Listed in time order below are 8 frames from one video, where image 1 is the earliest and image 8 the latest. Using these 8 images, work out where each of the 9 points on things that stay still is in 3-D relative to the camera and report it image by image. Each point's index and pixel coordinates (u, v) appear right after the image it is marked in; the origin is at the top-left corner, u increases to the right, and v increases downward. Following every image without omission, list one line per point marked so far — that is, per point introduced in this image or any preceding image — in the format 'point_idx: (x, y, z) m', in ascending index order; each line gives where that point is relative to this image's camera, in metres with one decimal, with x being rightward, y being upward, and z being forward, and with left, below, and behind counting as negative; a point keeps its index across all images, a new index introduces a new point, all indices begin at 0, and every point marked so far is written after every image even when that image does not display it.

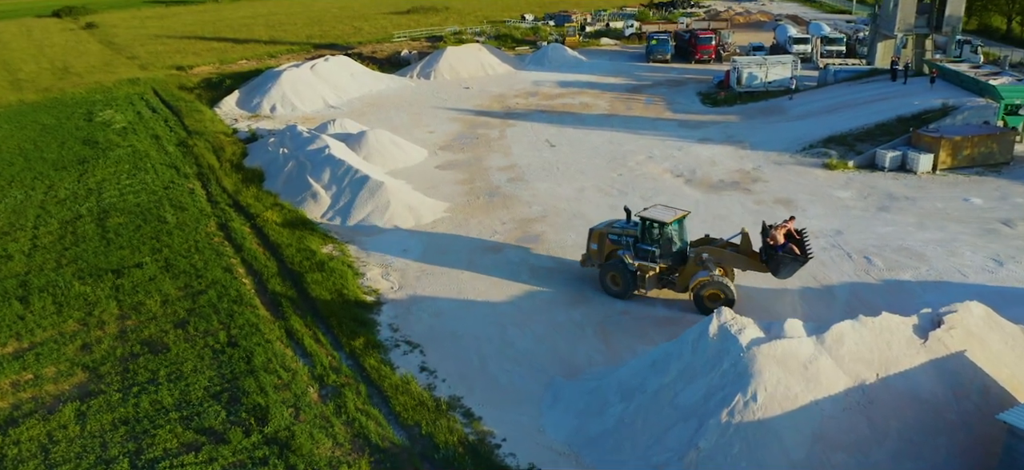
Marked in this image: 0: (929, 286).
0: (+9.5, -1.2, +17.8) m
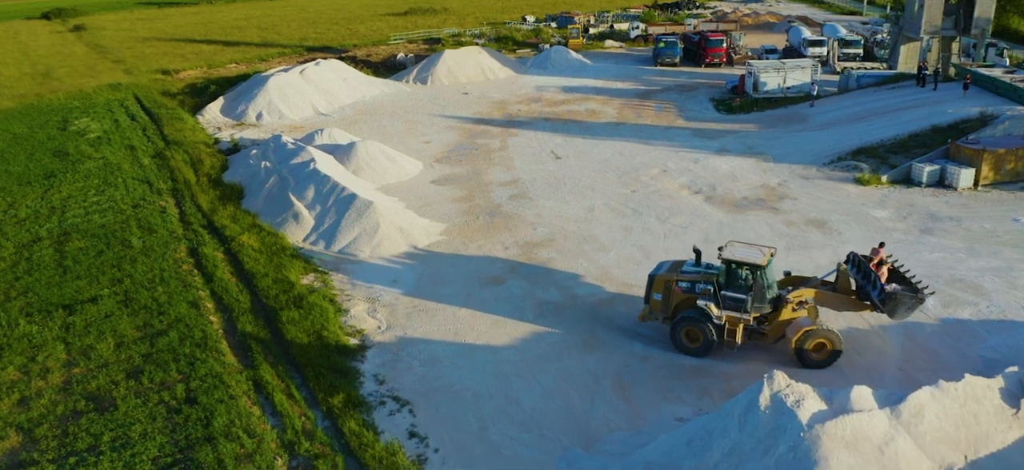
0: (+9.6, -1.9, +15.5) m
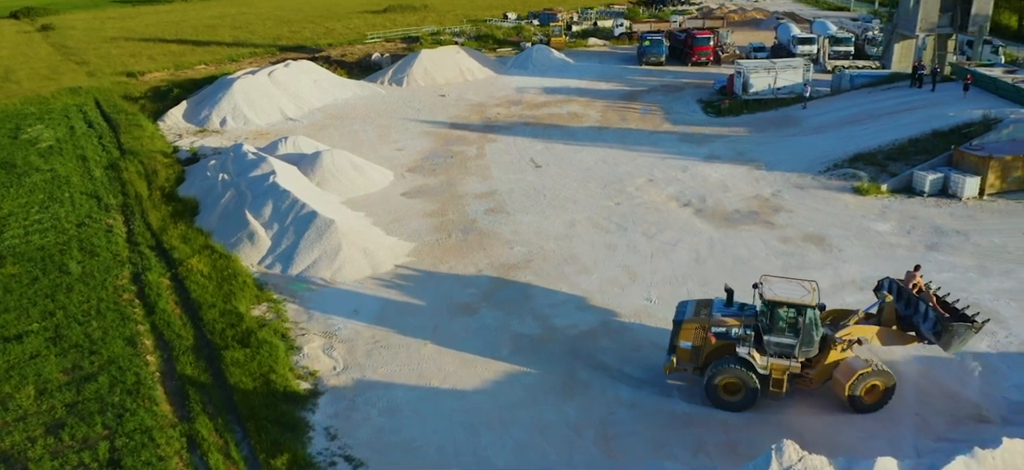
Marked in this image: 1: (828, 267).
0: (+9.0, -2.3, +14.0) m
1: (+7.3, -0.7, +18.0) m
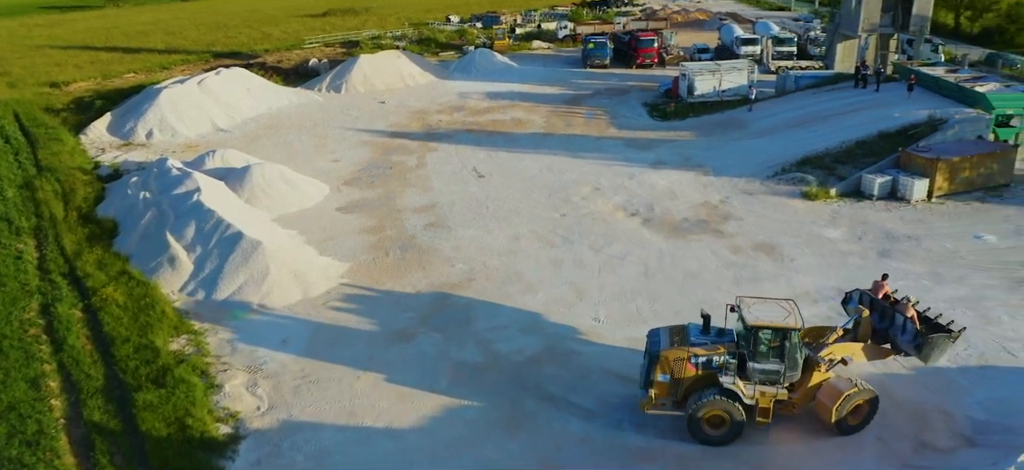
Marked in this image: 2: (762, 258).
0: (+8.0, -2.5, +13.4) m
1: (+6.0, -1.0, +17.4) m
2: (+6.0, -0.5, +18.5) m
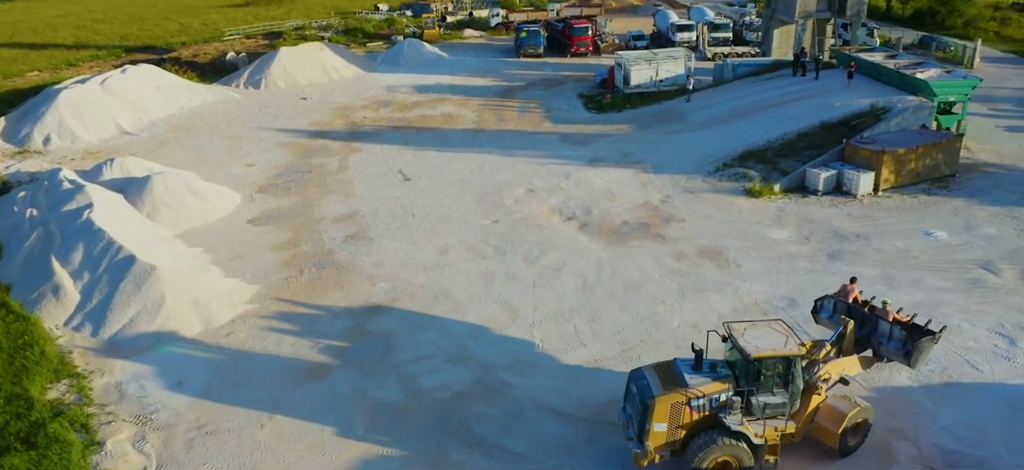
0: (+6.8, -2.6, +12.4) m
1: (+4.5, -1.1, +16.2) m
2: (+4.3, -0.7, +17.3) m
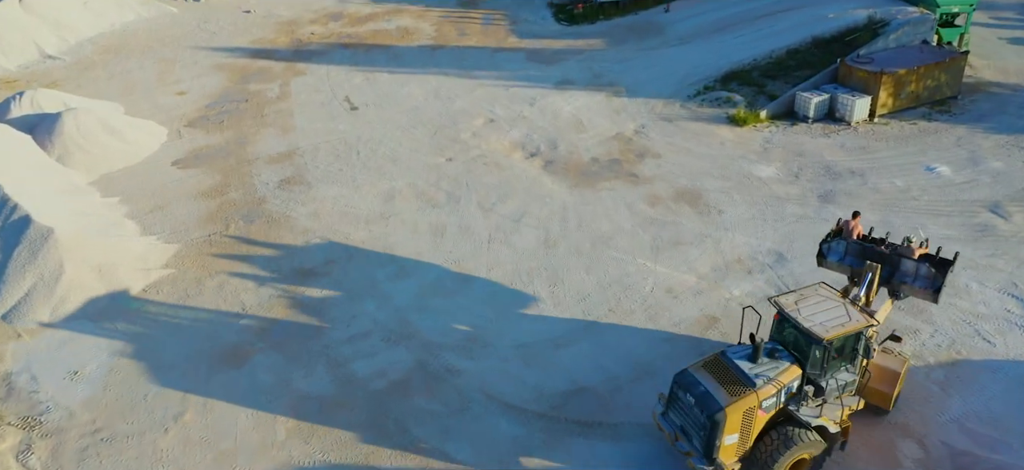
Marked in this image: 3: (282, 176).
0: (+6.0, -2.0, +10.9) m
1: (+3.6, -0.1, +14.4) m
2: (+3.4, +0.5, +15.4) m
3: (-5.2, +1.3, +17.7) m
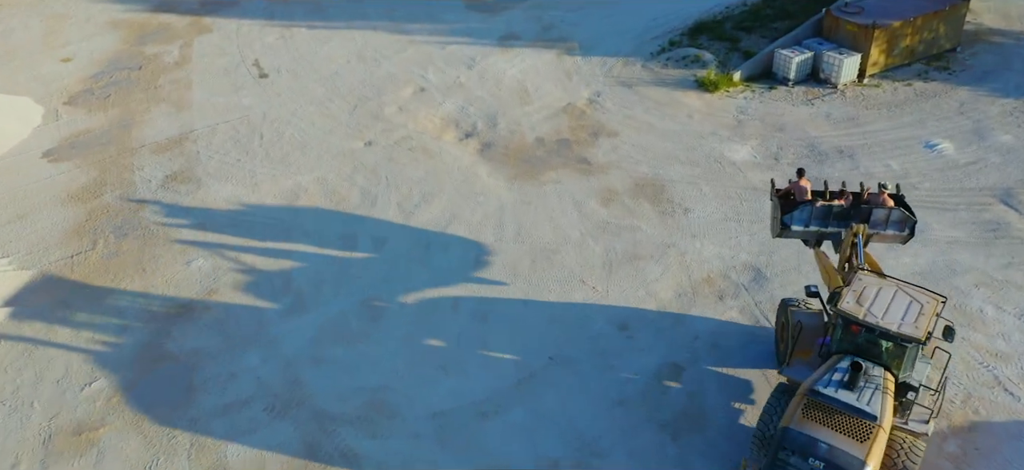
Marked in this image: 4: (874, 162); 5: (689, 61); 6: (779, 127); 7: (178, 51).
0: (+5.0, -2.4, +8.7) m
1: (+2.4, -0.2, +11.9) m
2: (+2.2, +0.4, +12.9) m
3: (-6.6, +1.2, +14.9) m
4: (+6.4, +1.3, +13.7) m
5: (+3.9, +3.8, +17.1) m
6: (+5.1, +2.1, +14.9) m
7: (-8.6, +4.8, +20.1) m
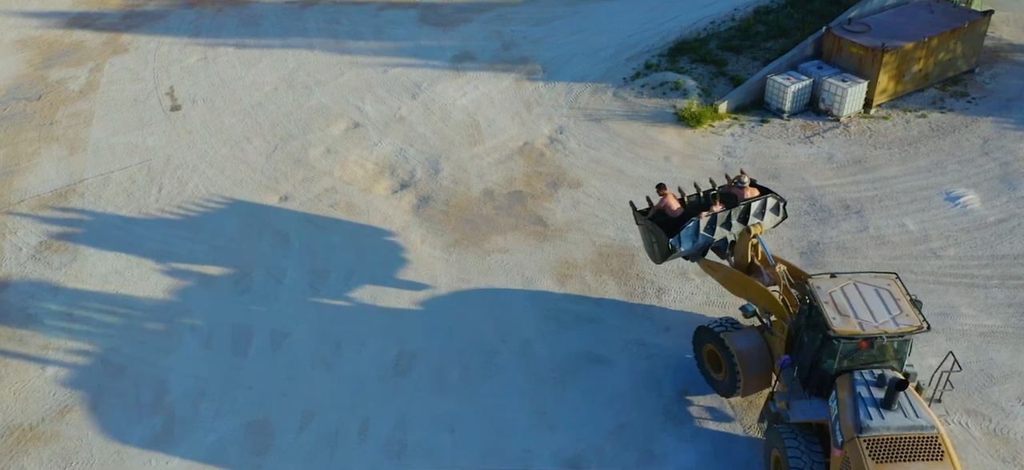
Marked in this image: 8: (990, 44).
0: (+4.2, -3.6, +6.5) m
1: (+1.6, -1.4, +9.6) m
2: (+1.3, -0.7, +10.6) m
3: (-7.5, 0.0, +12.5) m
4: (+5.5, +0.2, +11.4) m
5: (+2.9, +2.8, +14.7) m
6: (+4.2, +1.0, +12.6) m
7: (-9.6, +3.6, +17.6) m
8: (+9.8, +3.9, +15.7) m
